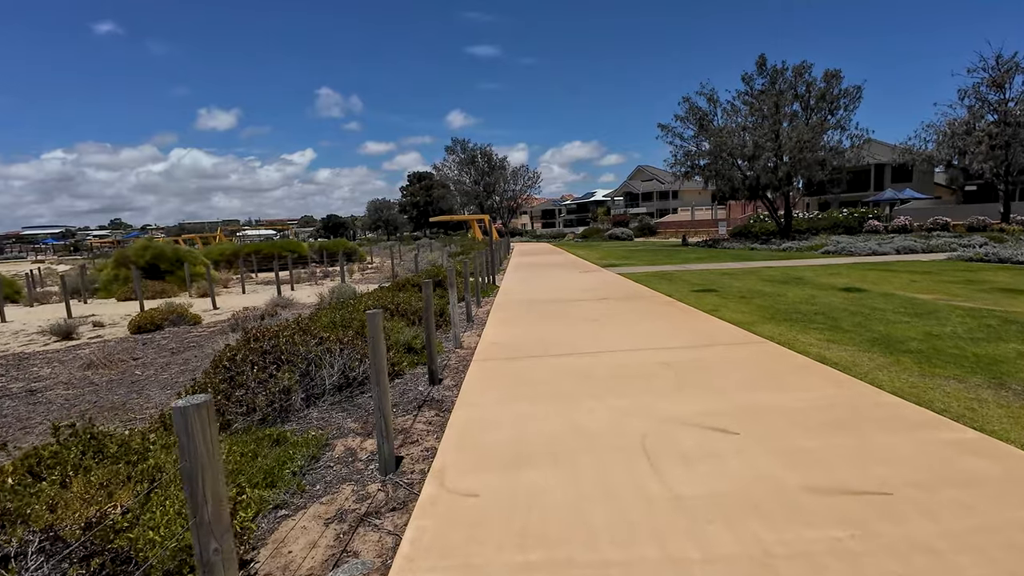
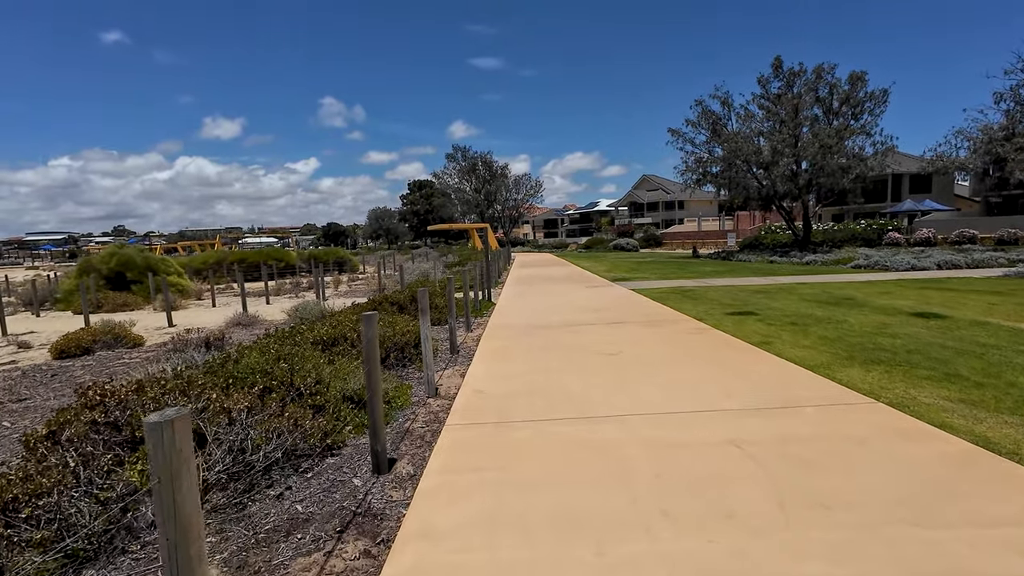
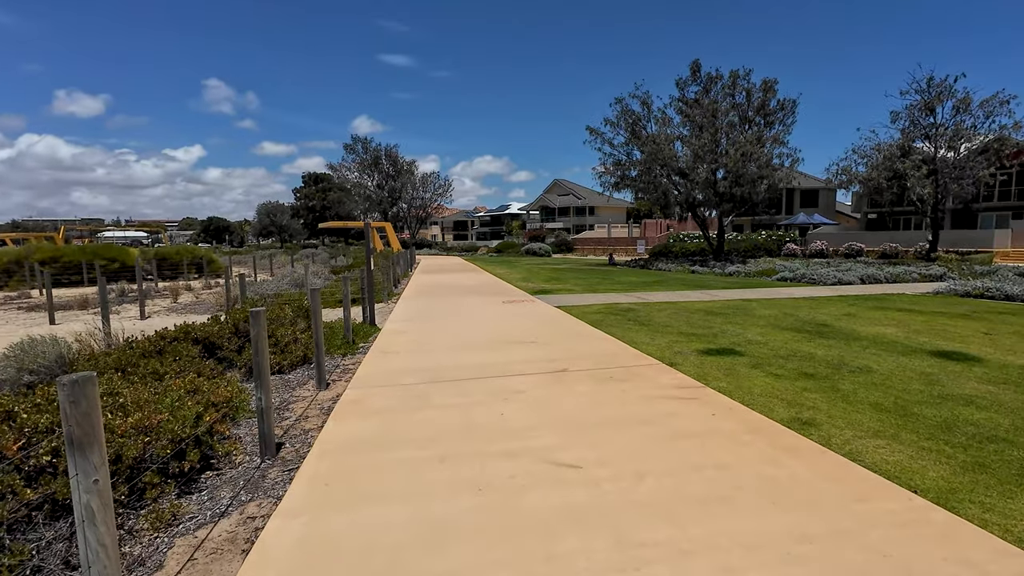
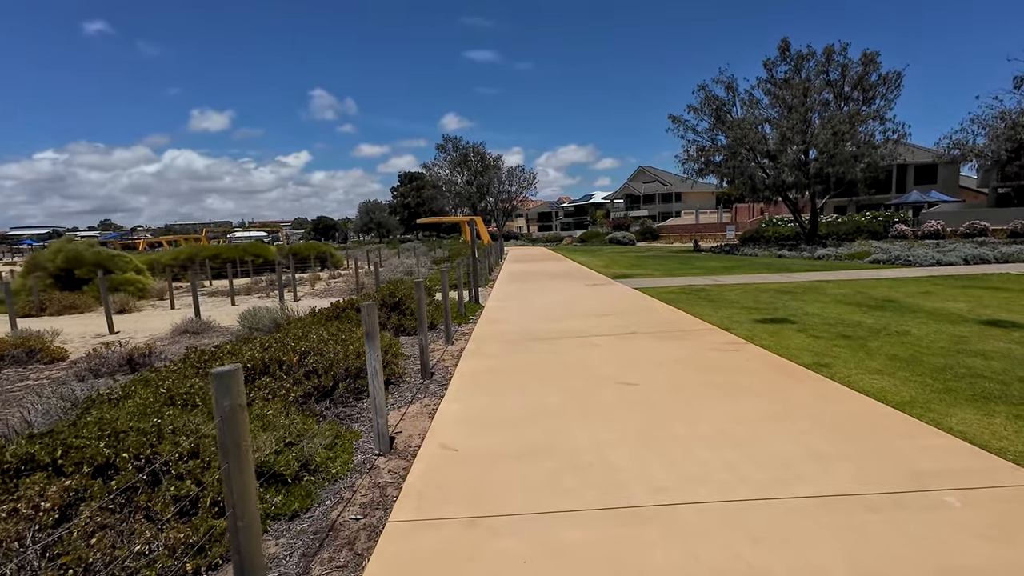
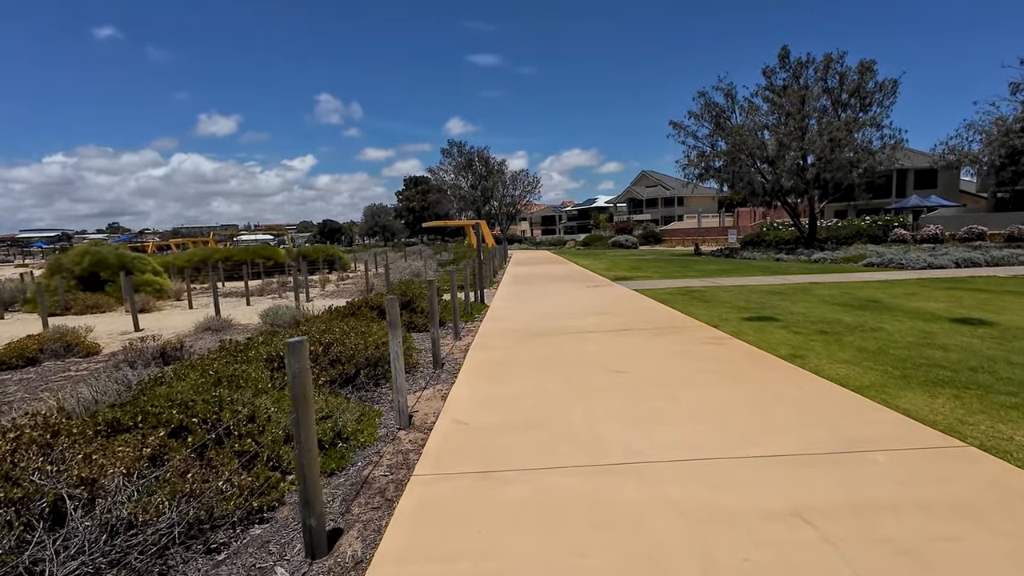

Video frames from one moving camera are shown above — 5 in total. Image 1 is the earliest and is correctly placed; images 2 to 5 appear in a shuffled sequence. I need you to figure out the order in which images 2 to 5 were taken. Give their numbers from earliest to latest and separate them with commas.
2, 5, 4, 3
